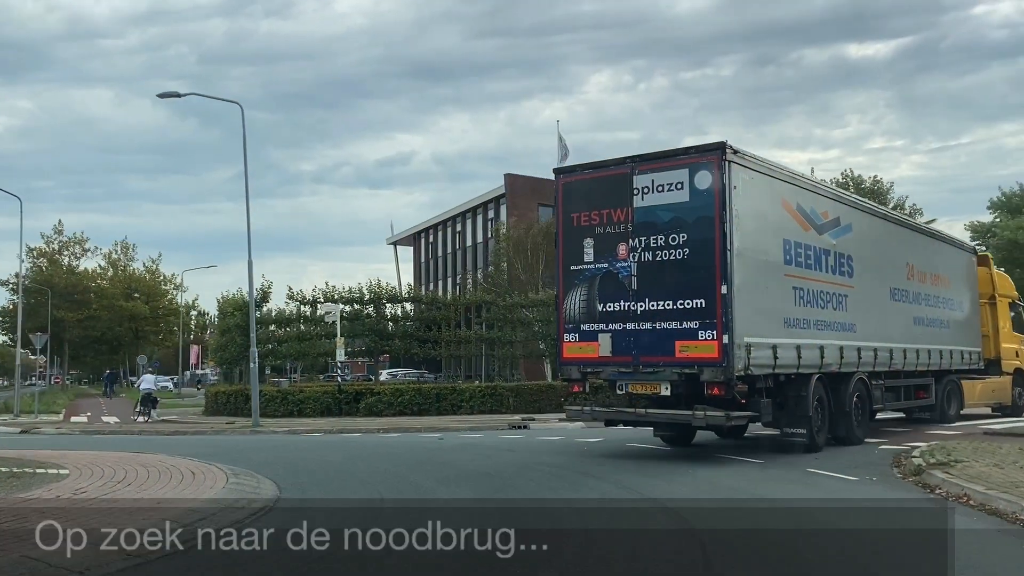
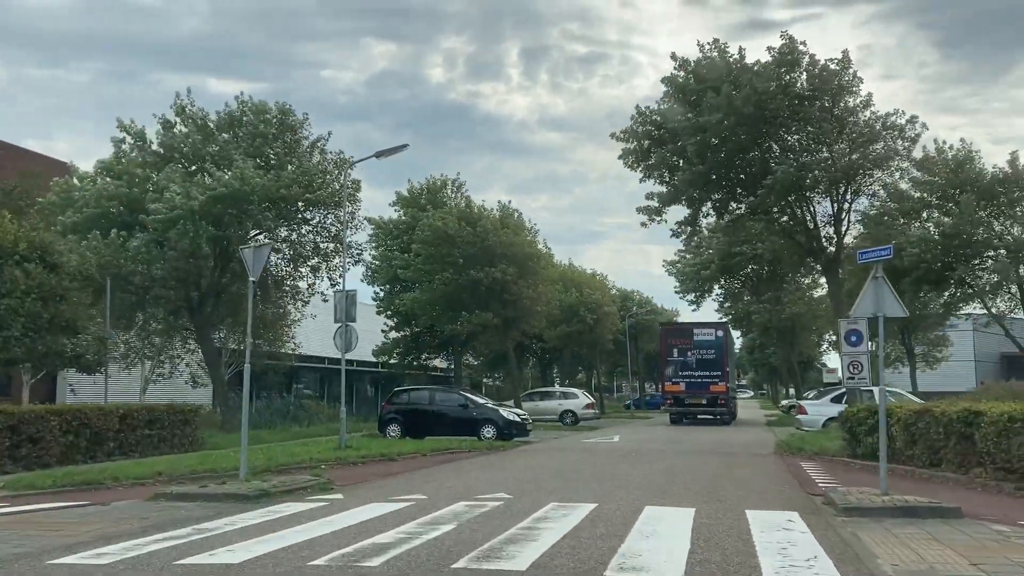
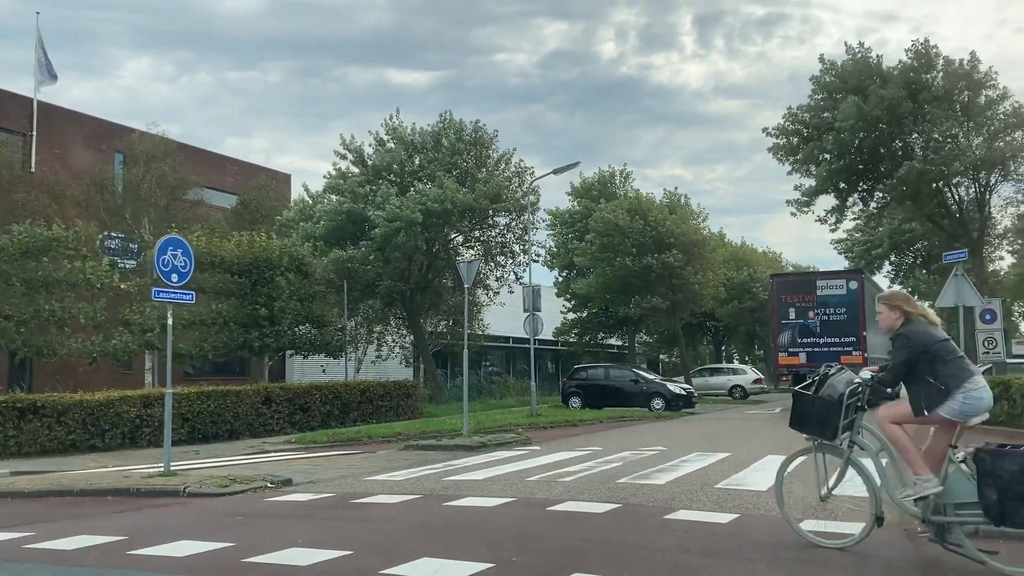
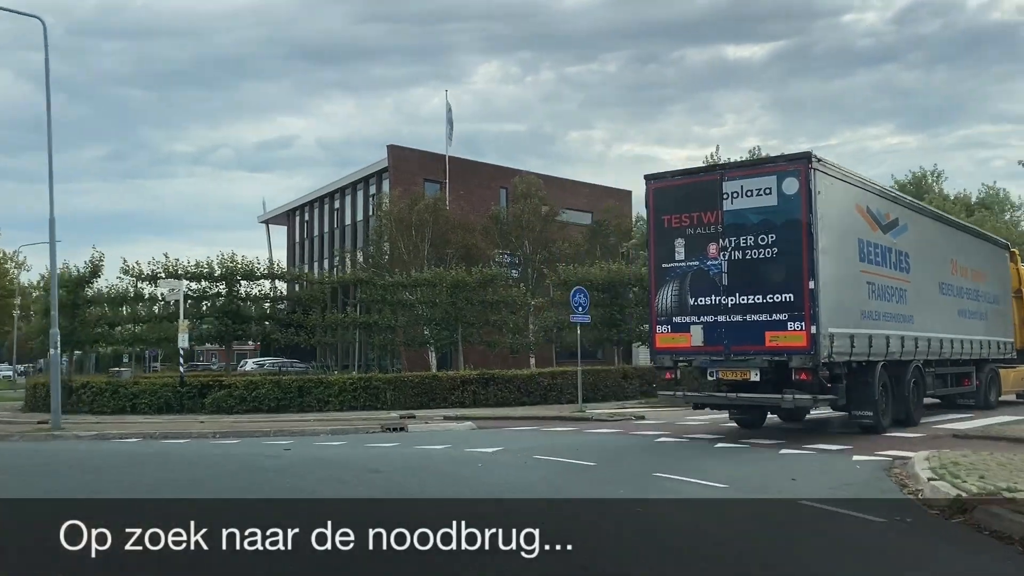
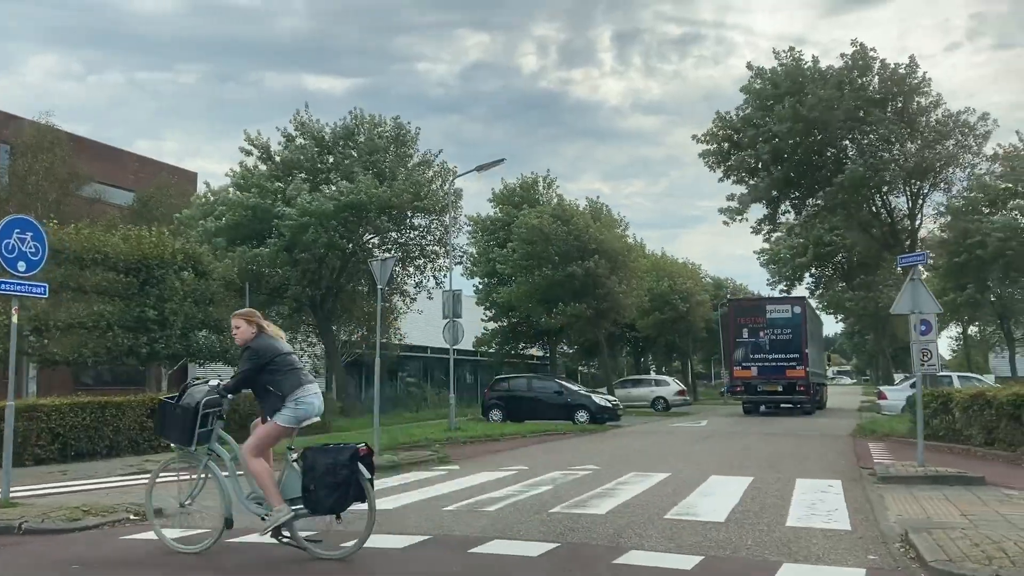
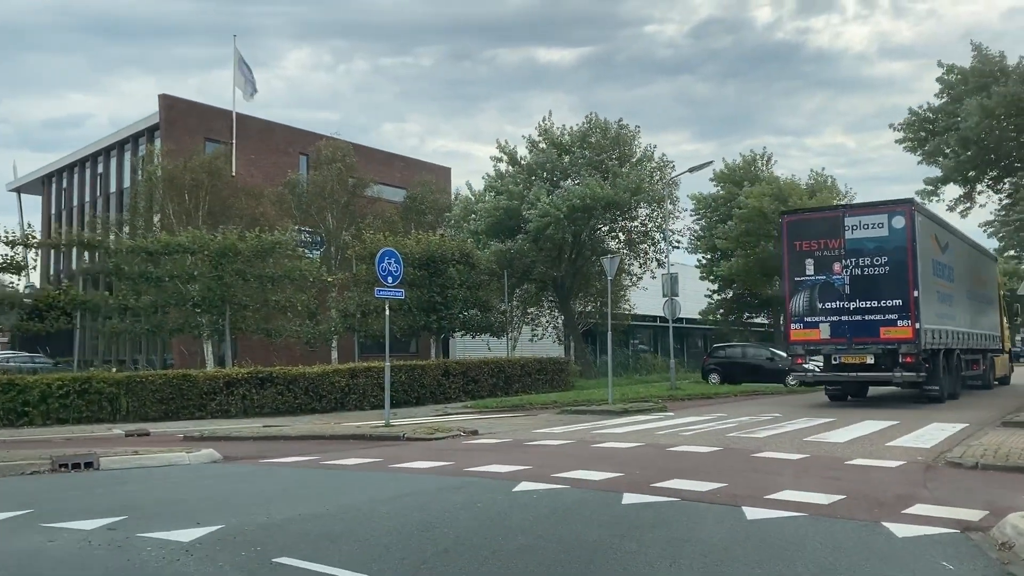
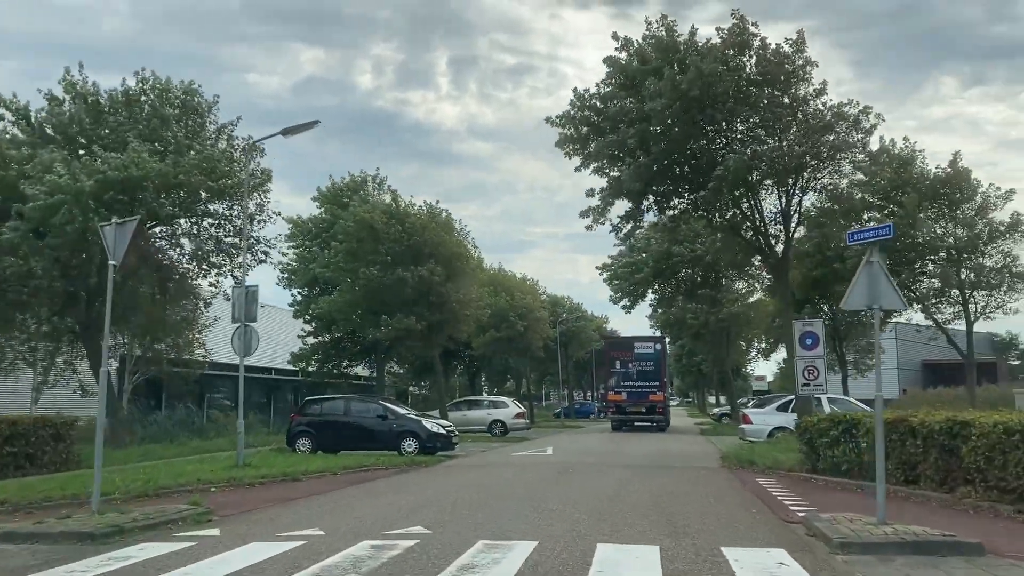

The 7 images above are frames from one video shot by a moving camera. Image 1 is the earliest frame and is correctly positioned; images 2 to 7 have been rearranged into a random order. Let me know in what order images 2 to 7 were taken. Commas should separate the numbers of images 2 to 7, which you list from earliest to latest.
4, 6, 3, 5, 2, 7
